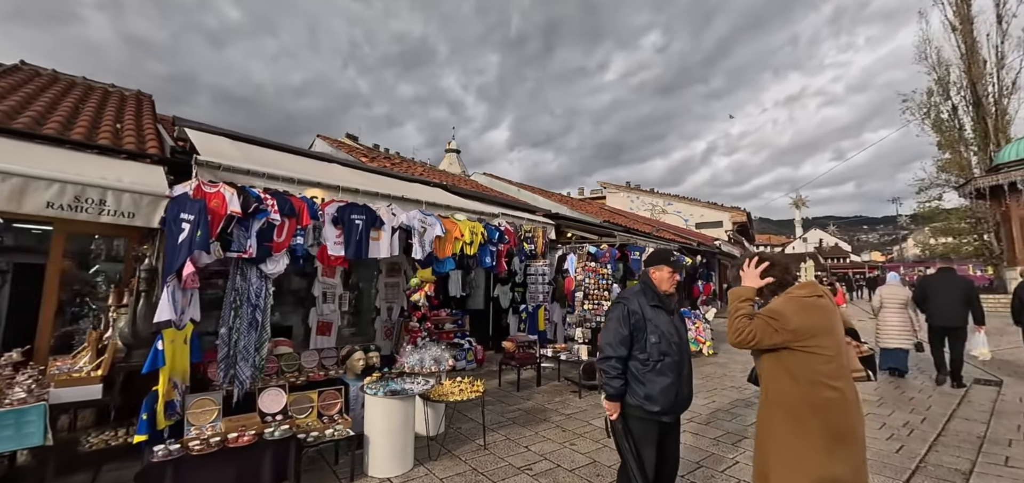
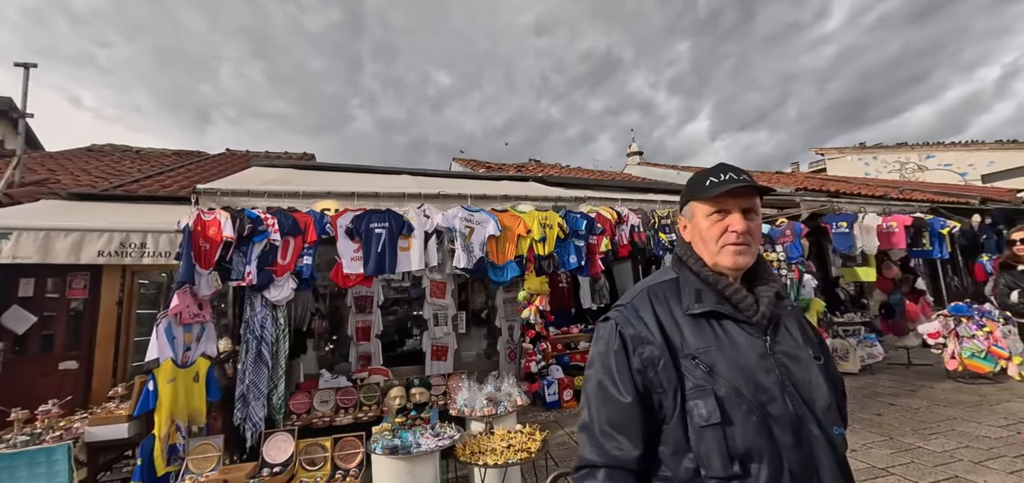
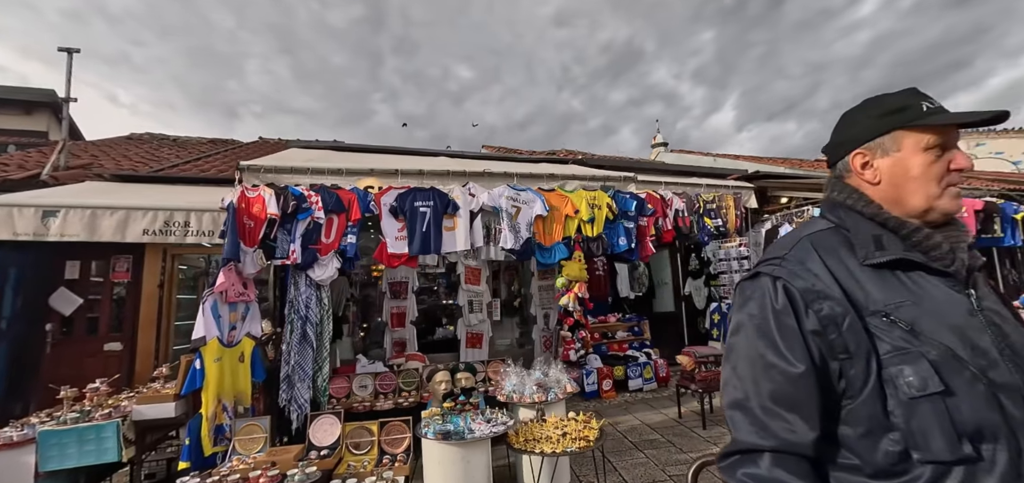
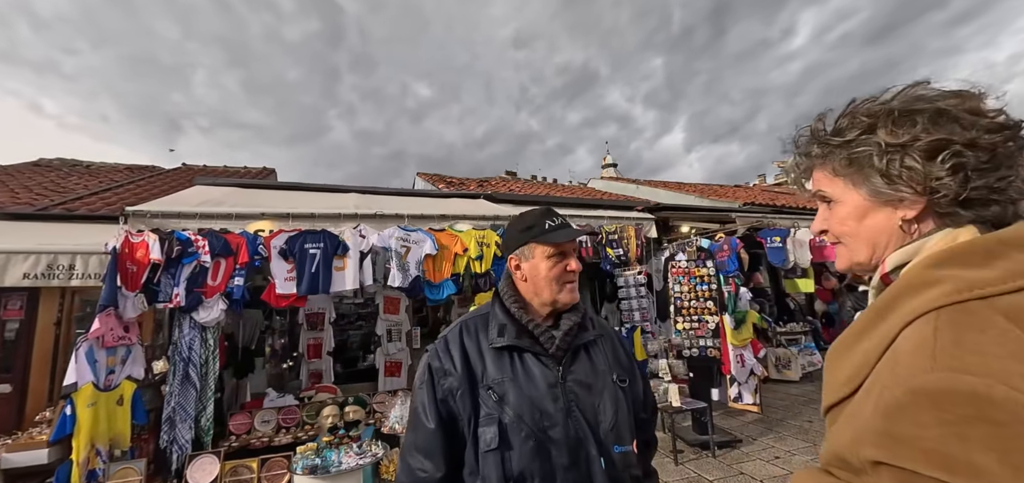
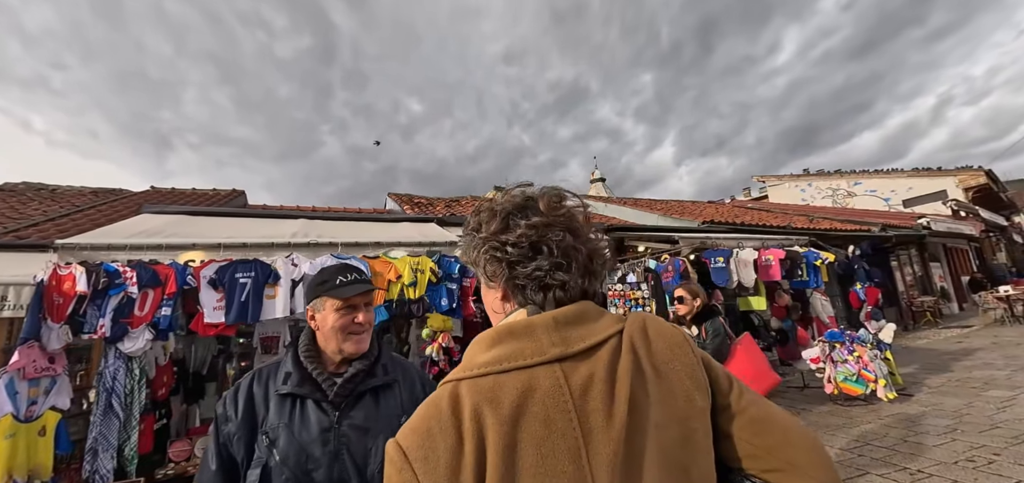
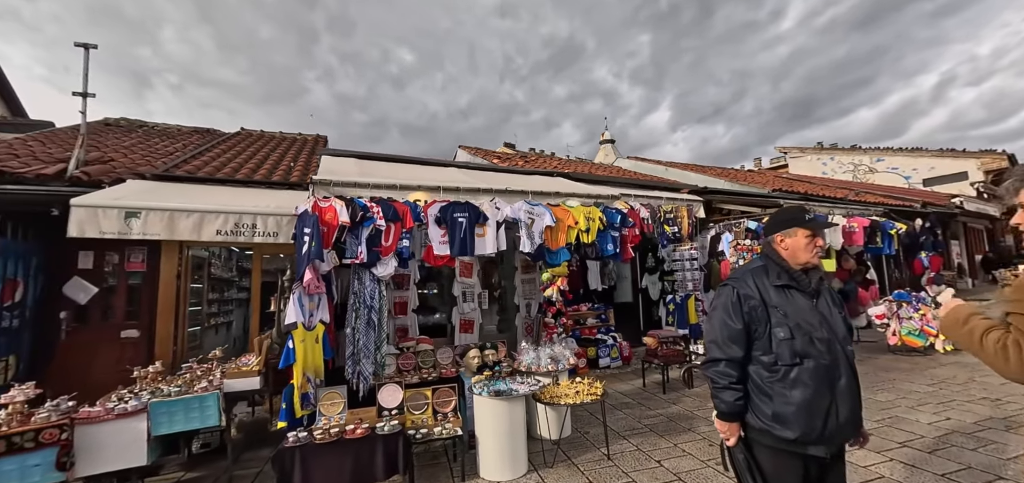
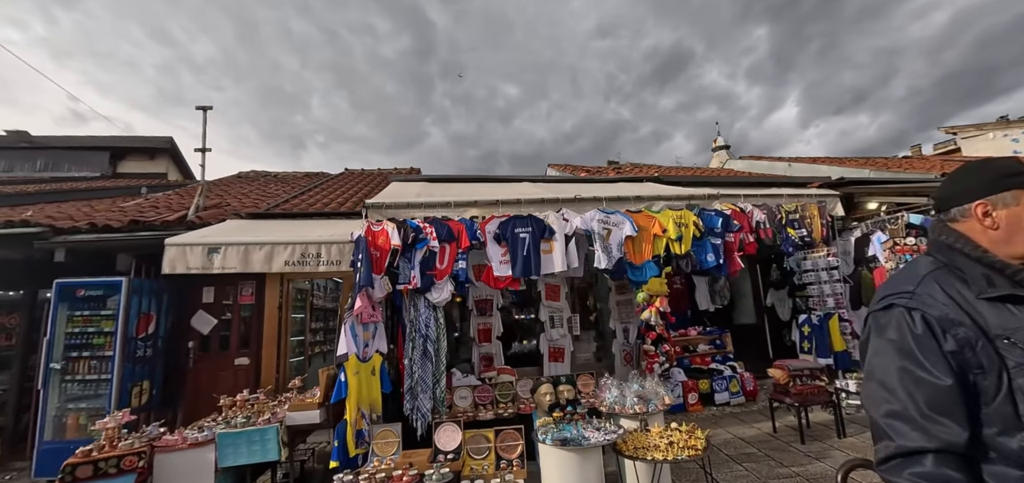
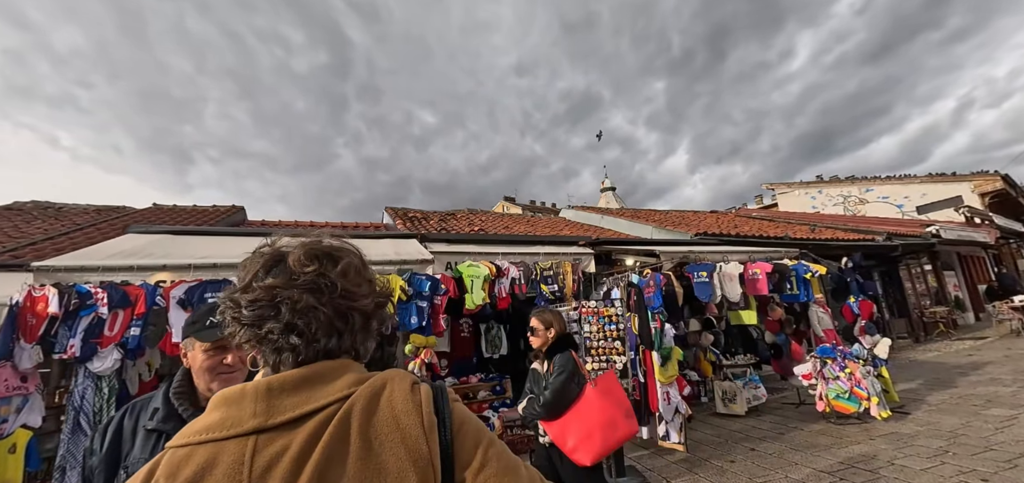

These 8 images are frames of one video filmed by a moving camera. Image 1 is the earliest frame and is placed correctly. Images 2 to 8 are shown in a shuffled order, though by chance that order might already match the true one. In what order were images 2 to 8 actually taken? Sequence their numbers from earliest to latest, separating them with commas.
6, 7, 3, 2, 4, 5, 8
